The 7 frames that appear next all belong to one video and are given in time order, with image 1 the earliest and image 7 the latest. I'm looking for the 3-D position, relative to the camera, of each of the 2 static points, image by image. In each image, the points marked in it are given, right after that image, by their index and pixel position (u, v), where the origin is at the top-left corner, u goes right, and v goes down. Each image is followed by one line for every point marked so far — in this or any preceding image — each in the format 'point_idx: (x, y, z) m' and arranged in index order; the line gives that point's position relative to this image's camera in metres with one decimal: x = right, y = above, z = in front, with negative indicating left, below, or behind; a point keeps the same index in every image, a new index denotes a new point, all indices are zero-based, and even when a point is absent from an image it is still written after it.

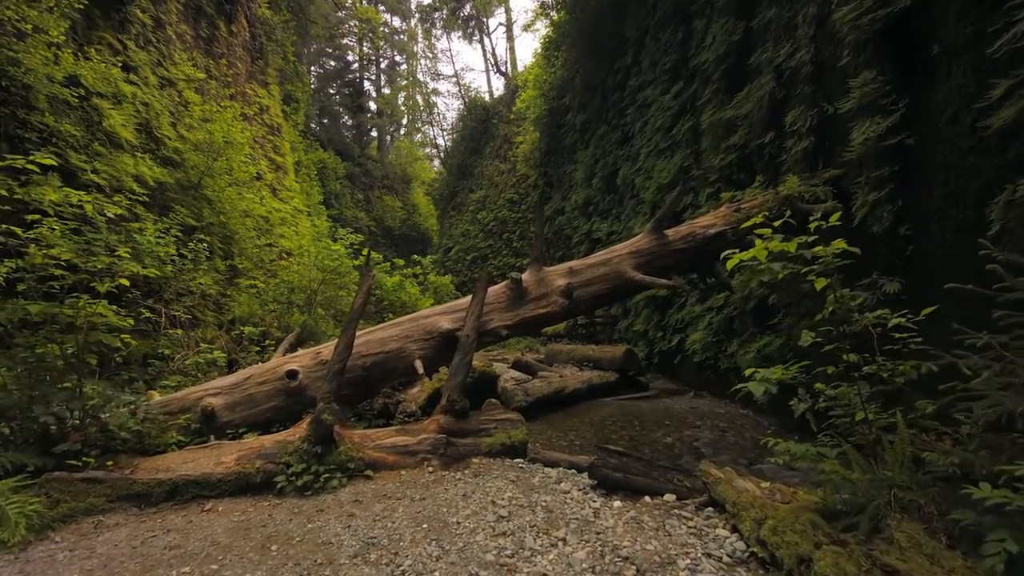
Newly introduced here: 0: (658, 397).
0: (+2.1, -1.6, +7.2) m
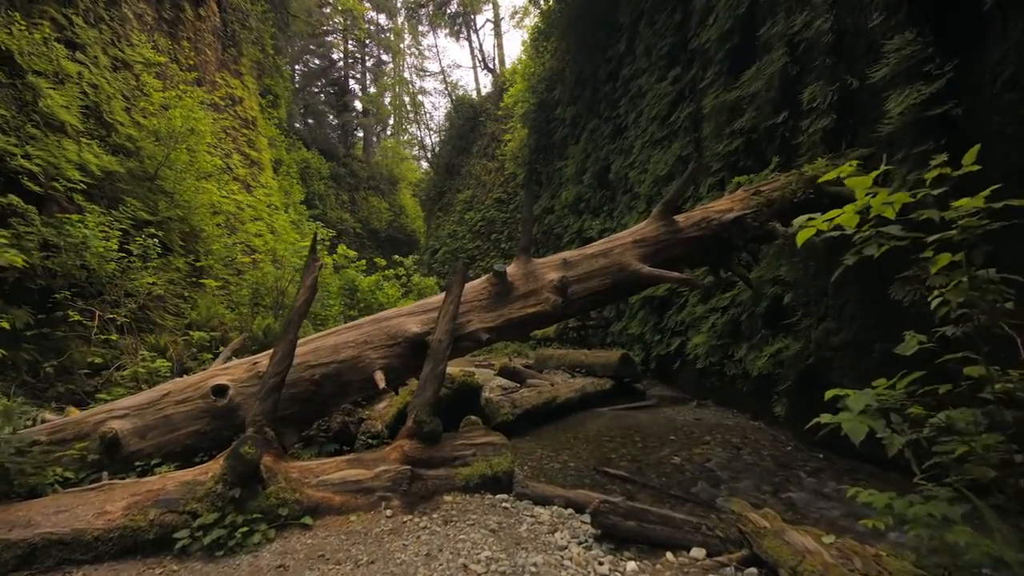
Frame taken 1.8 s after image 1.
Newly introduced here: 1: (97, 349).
0: (+1.9, -1.6, +6.6) m
1: (-5.0, -0.7, +6.0) m
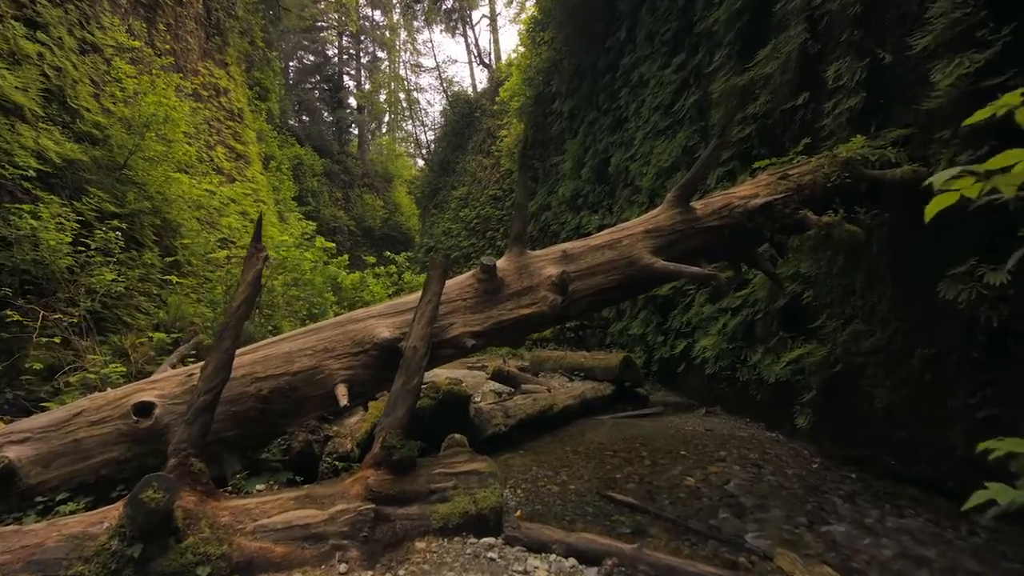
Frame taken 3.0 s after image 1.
0: (+1.8, -1.5, +6.1) m
1: (-5.0, -0.7, +5.4) m
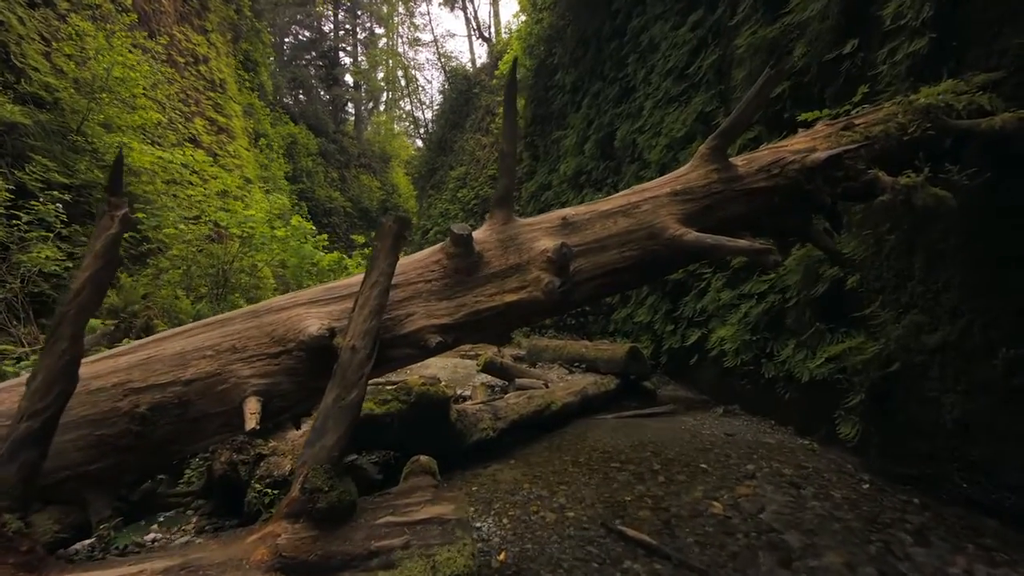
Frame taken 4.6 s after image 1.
0: (+1.8, -1.4, +5.4) m
1: (-5.1, -0.5, +4.7) m
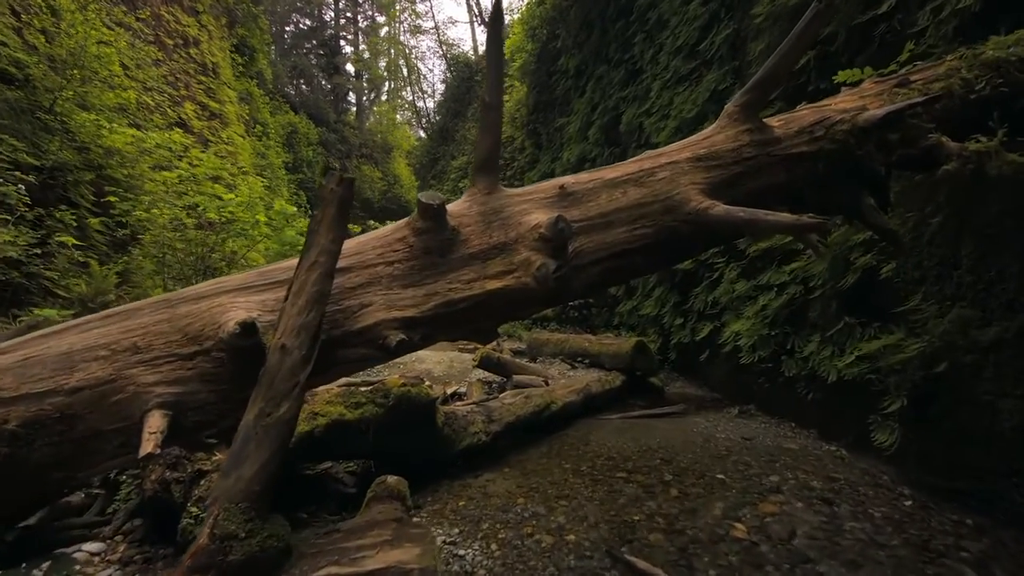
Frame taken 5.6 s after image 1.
0: (+1.7, -1.3, +5.0) m
1: (-5.1, -0.4, +4.3) m
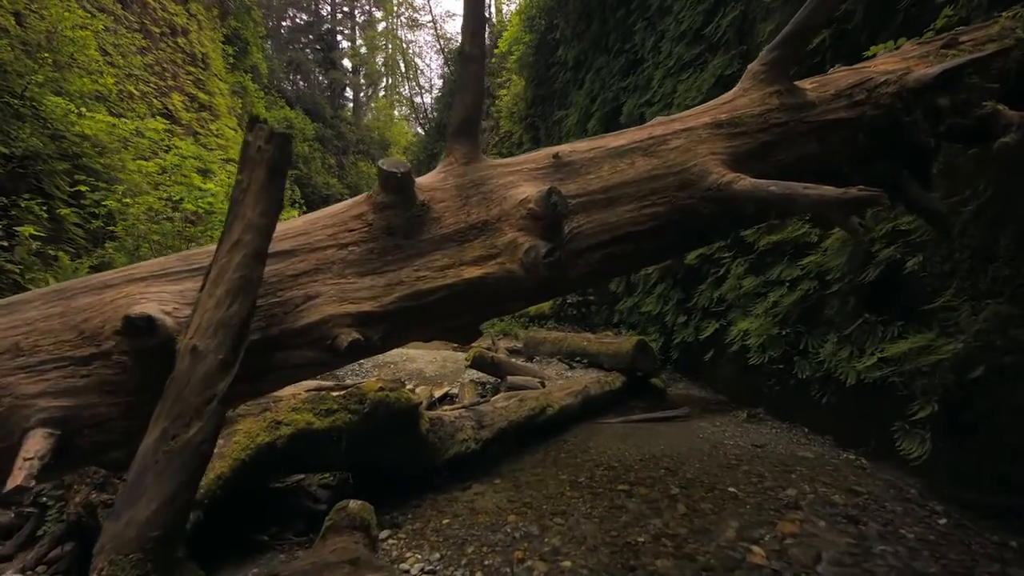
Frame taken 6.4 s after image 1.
0: (+1.7, -1.2, +4.7) m
1: (-5.2, -0.3, +4.0) m
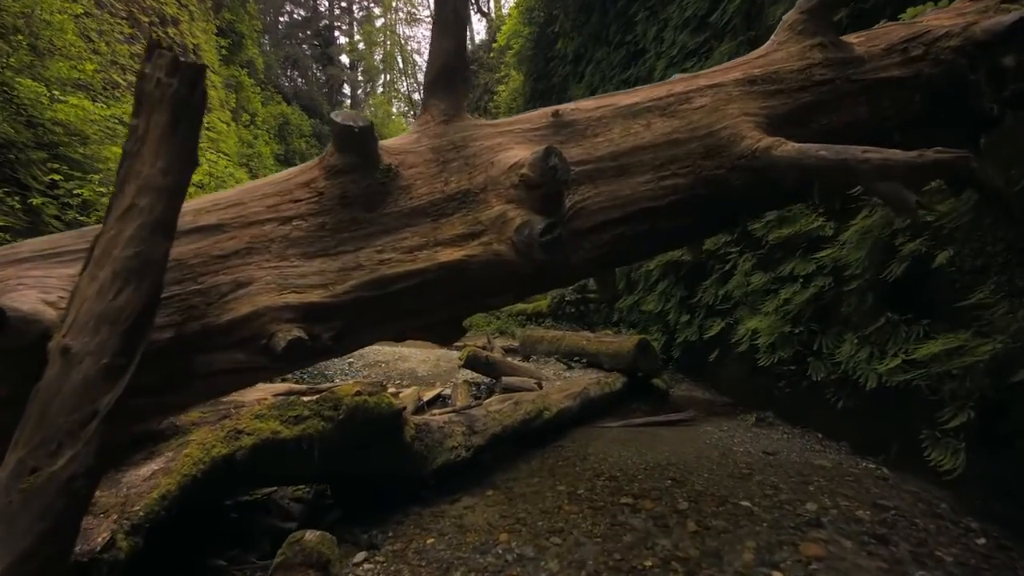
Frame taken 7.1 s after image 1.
0: (+1.6, -1.2, +4.4) m
1: (-5.2, -0.3, +3.7) m
